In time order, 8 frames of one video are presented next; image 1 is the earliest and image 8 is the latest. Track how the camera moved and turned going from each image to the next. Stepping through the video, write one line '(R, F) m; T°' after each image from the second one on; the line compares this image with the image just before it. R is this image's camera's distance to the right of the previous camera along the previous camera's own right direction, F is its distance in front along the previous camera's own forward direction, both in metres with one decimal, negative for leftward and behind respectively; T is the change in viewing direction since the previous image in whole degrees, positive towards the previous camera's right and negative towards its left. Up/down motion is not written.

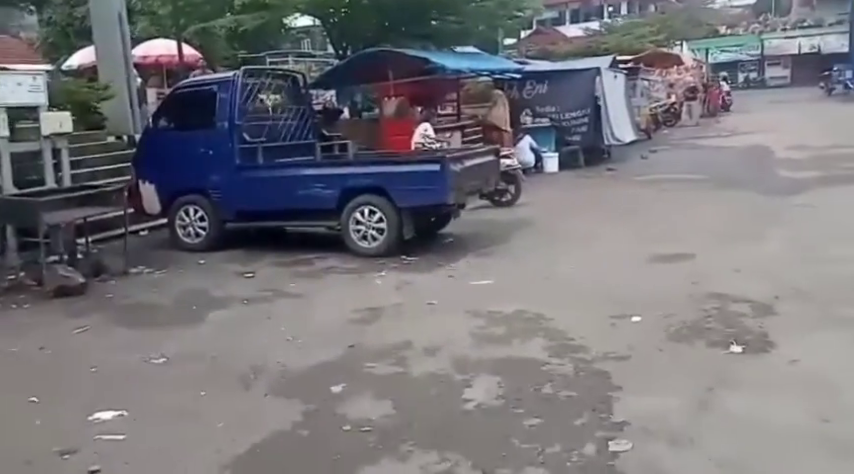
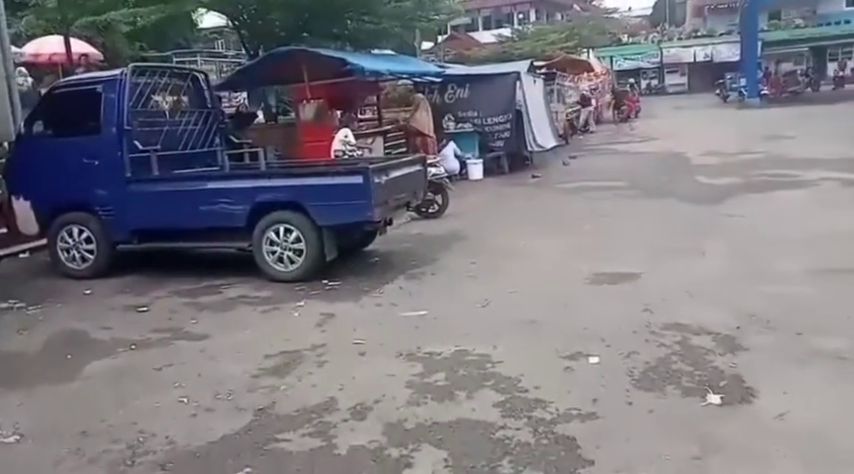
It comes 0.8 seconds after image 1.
(0.0, +0.7) m; +6°
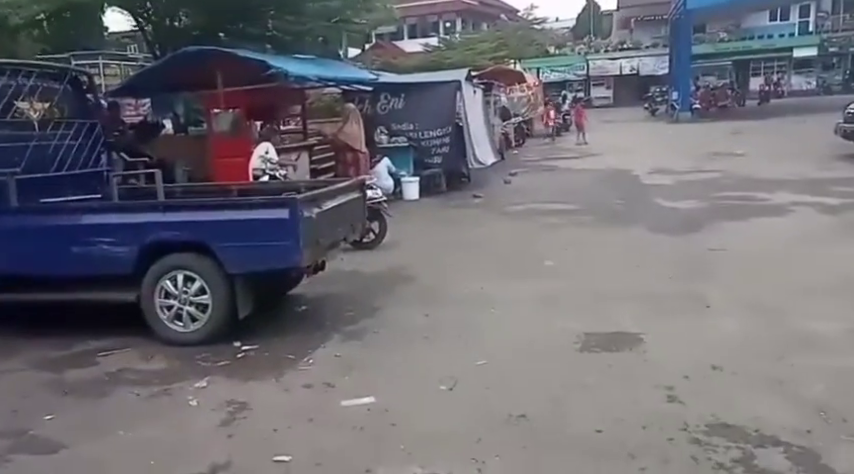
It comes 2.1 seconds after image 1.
(-0.1, +1.4) m; +6°
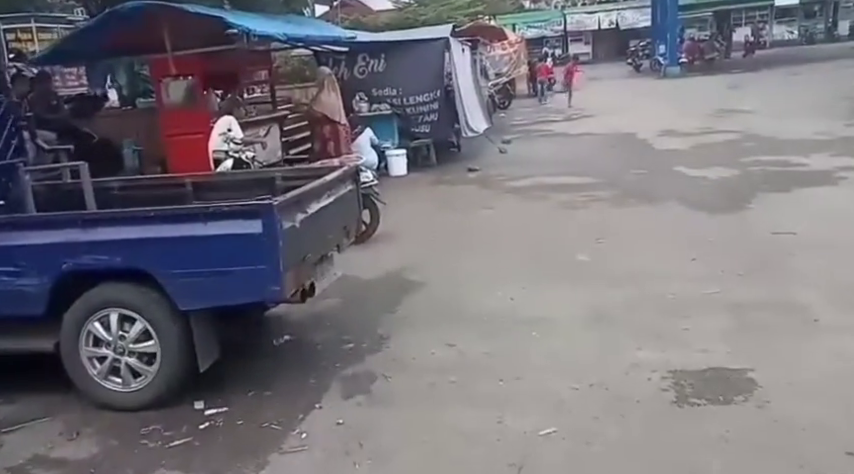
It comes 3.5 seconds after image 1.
(-0.3, +1.4) m; +2°
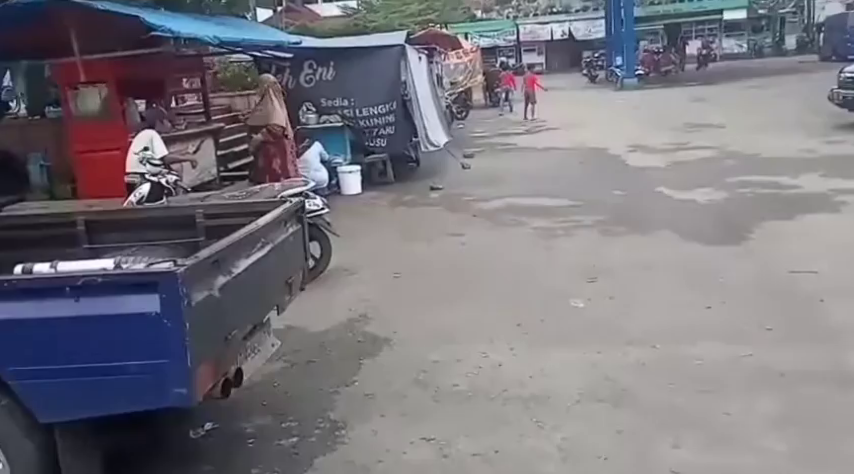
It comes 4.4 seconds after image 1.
(-0.1, +1.0) m; +4°
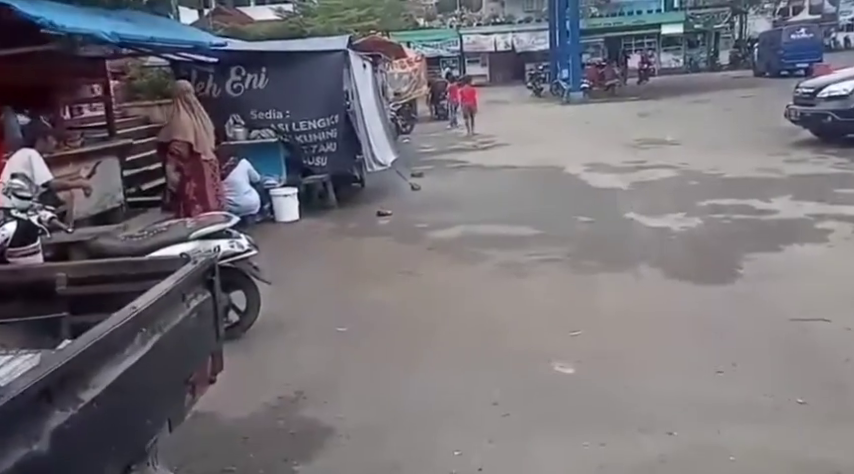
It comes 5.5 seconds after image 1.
(-0.1, +1.1) m; +4°
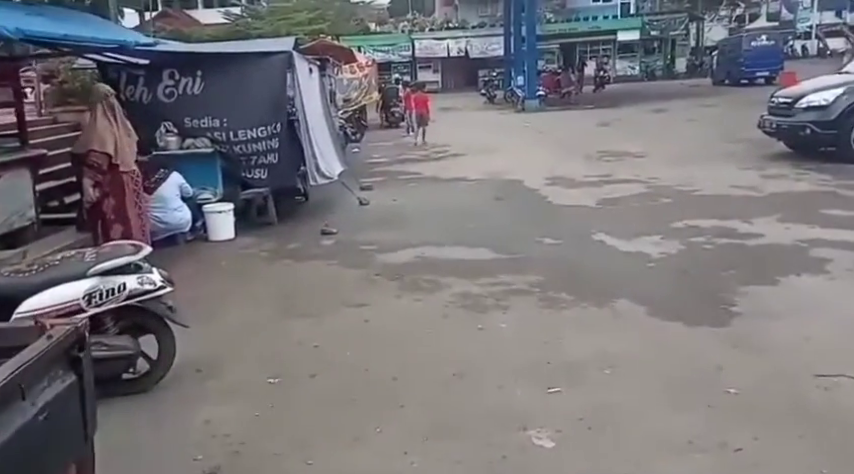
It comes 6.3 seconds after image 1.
(0.0, +0.9) m; +3°
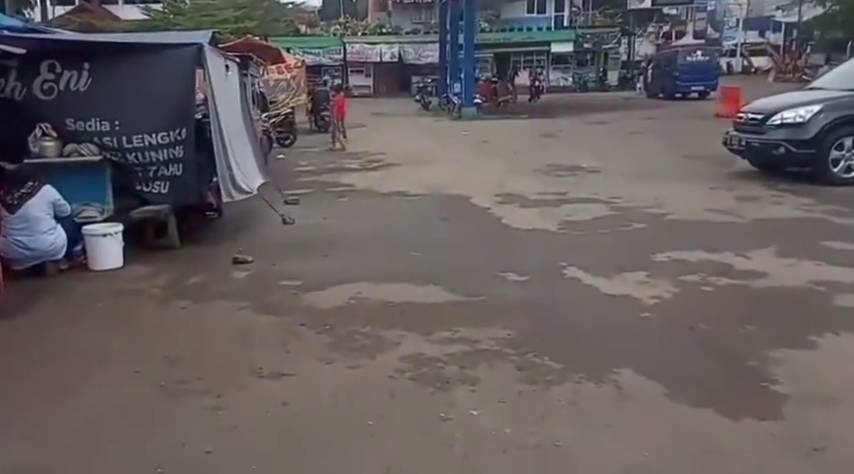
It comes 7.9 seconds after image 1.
(-0.1, +1.6) m; +5°
